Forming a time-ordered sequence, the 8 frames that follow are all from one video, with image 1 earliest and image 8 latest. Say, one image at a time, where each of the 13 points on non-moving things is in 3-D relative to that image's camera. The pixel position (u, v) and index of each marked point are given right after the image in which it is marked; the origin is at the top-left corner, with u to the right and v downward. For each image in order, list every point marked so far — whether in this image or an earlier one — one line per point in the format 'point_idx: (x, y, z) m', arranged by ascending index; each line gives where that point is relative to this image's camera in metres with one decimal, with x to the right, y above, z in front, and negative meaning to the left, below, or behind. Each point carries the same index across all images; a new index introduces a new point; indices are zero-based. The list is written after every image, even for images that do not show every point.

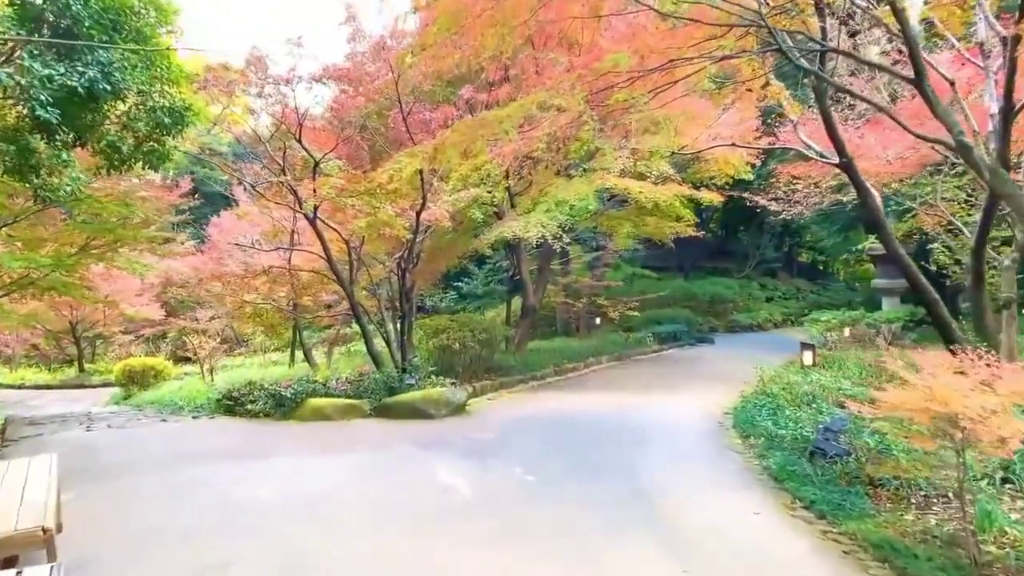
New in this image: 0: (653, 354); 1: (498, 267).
0: (+2.8, -1.3, +13.5) m
1: (-0.3, +0.4, +14.3) m
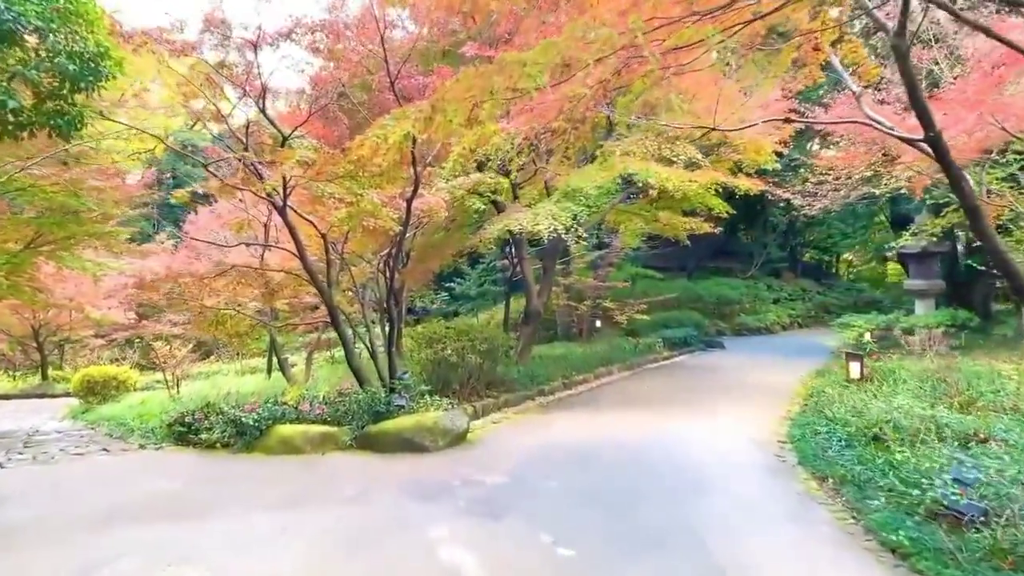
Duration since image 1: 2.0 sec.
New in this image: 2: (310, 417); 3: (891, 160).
0: (+2.8, -1.4, +12.4) m
1: (-0.3, +0.4, +13.2) m
2: (-1.7, -1.1, +5.5) m
3: (+5.3, +1.8, +9.2) m
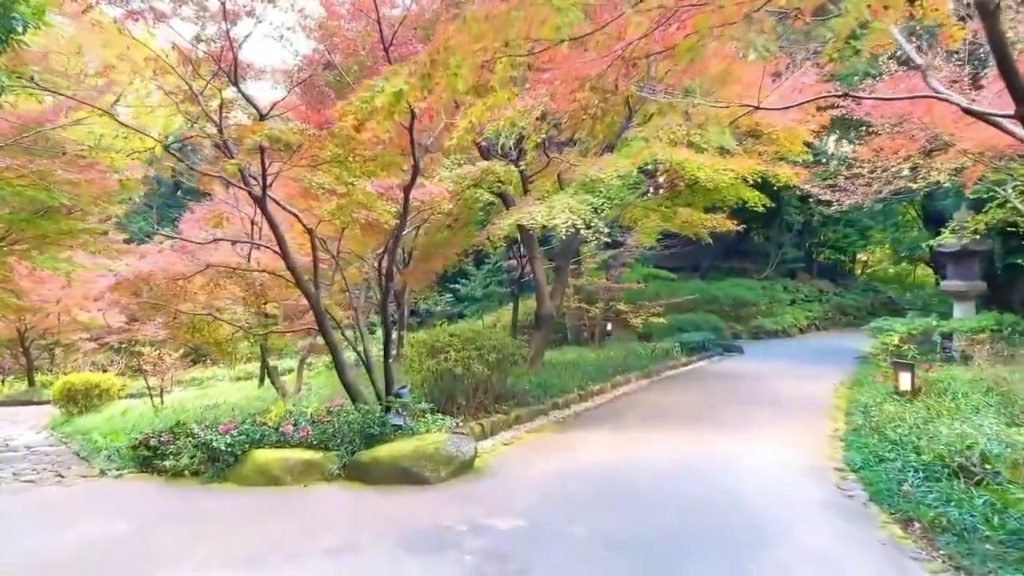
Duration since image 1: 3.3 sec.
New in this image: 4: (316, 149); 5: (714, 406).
0: (+3.0, -1.4, +11.6) m
1: (-0.2, +0.4, +12.4) m
2: (-1.6, -1.1, +4.8) m
3: (+5.4, +1.8, +8.5) m
4: (-1.5, +1.1, +5.2) m
5: (+2.4, -1.4, +7.9) m
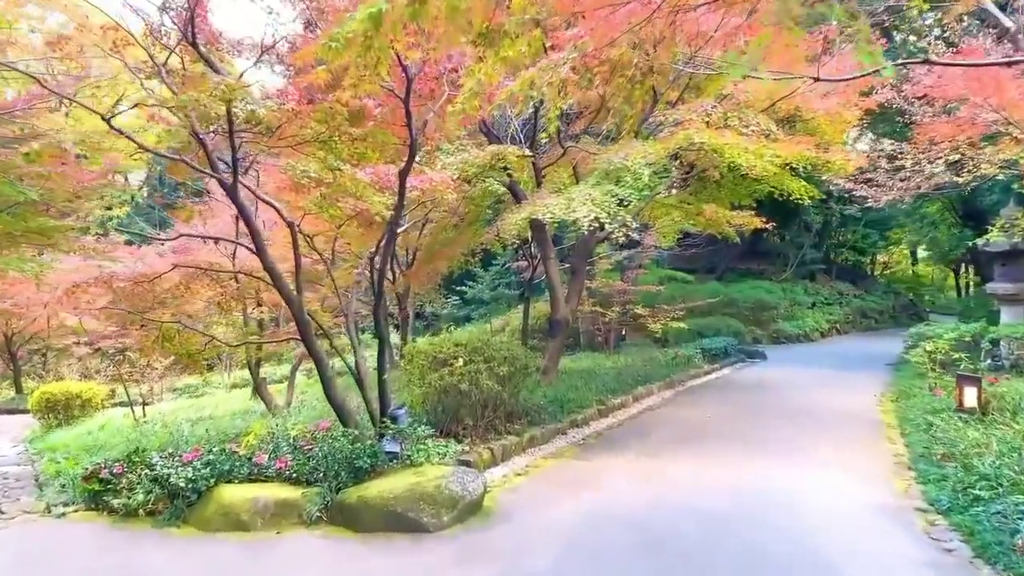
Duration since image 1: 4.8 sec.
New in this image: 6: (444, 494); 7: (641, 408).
0: (+3.1, -1.4, +10.8) m
1: (0.0, +0.3, +11.6) m
2: (-1.5, -1.1, +4.0) m
3: (+5.5, +1.7, +7.6) m
4: (-1.4, +1.1, +4.5) m
5: (+2.5, -1.4, +7.1) m
6: (-0.4, -1.1, +3.7) m
7: (+1.5, -1.4, +7.9) m
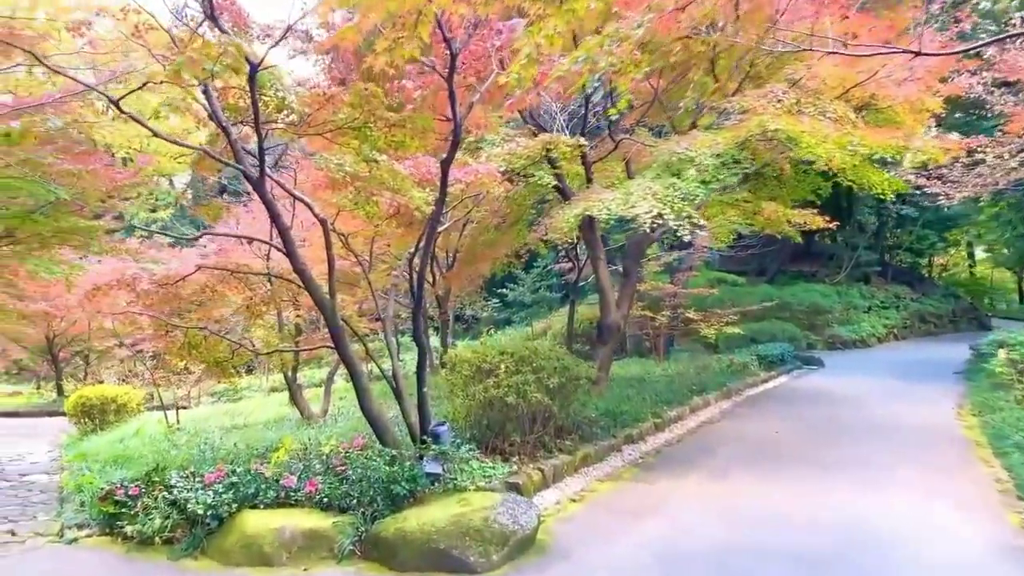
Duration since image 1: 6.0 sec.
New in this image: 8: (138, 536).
0: (+3.8, -1.5, +10.2) m
1: (+0.7, +0.3, +11.1) m
2: (-1.2, -1.1, +3.6) m
3: (+6.0, +1.7, +6.8) m
4: (-1.1, +1.0, +4.1) m
5: (+2.9, -1.4, +6.4) m
6: (-0.1, -1.2, +3.2) m
7: (+2.0, -1.4, +7.3) m
8: (-2.0, -1.3, +3.6) m
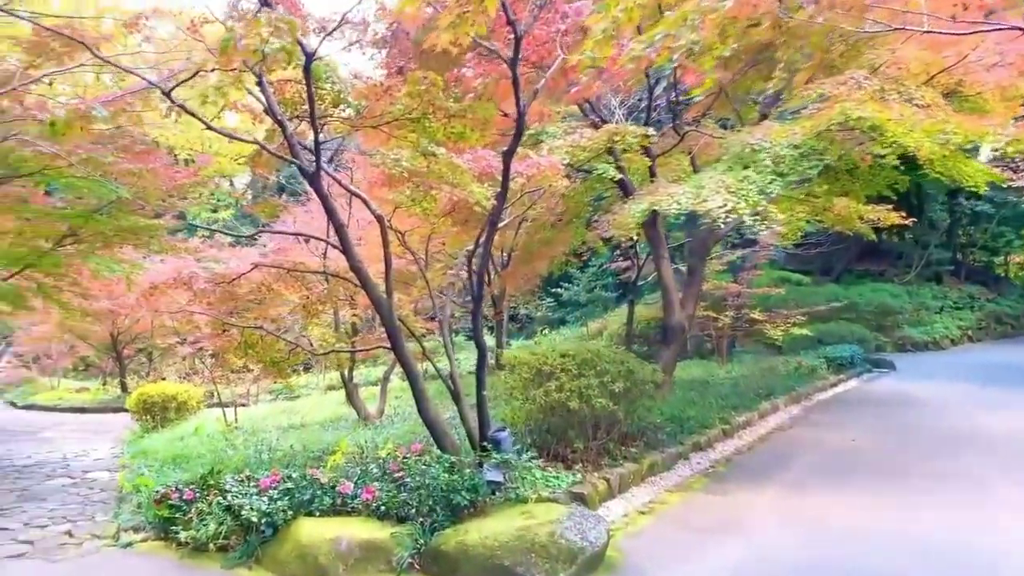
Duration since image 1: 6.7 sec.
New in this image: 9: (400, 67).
0: (+4.6, -1.5, +9.6) m
1: (+1.6, +0.3, +10.8) m
2: (-0.8, -1.1, +3.5) m
3: (+6.6, +1.7, +6.2) m
4: (-0.7, +1.1, +3.9) m
5: (+3.5, -1.4, +6.0) m
6: (+0.2, -1.1, +3.0) m
7: (+2.6, -1.4, +6.9) m
8: (-1.7, -1.3, +3.5) m
9: (-0.7, +1.4, +4.4) m
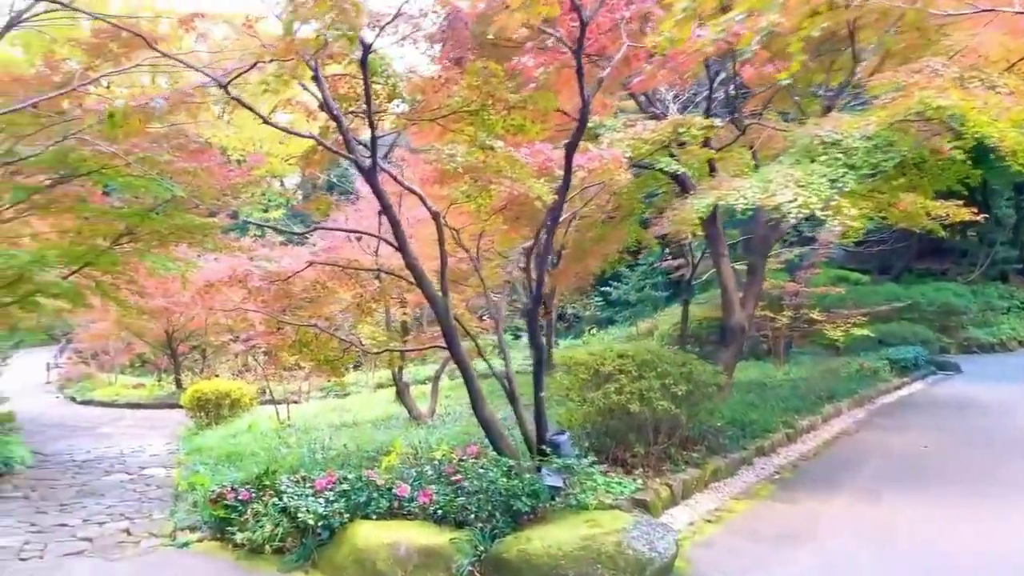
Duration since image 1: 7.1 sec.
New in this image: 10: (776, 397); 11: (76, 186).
0: (+5.3, -1.4, +9.2) m
1: (+2.3, +0.3, +10.6) m
2: (-0.5, -1.1, +3.4) m
3: (+7.0, +1.7, +5.6) m
4: (-0.4, +1.1, +3.8) m
5: (+3.9, -1.4, +5.6) m
6: (+0.5, -1.1, +2.8) m
7: (+3.1, -1.4, +6.6) m
8: (-1.3, -1.3, +3.4) m
9: (-0.4, +1.5, +4.2) m
10: (+2.7, -1.1, +6.7) m
11: (-3.3, +0.8, +5.1) m
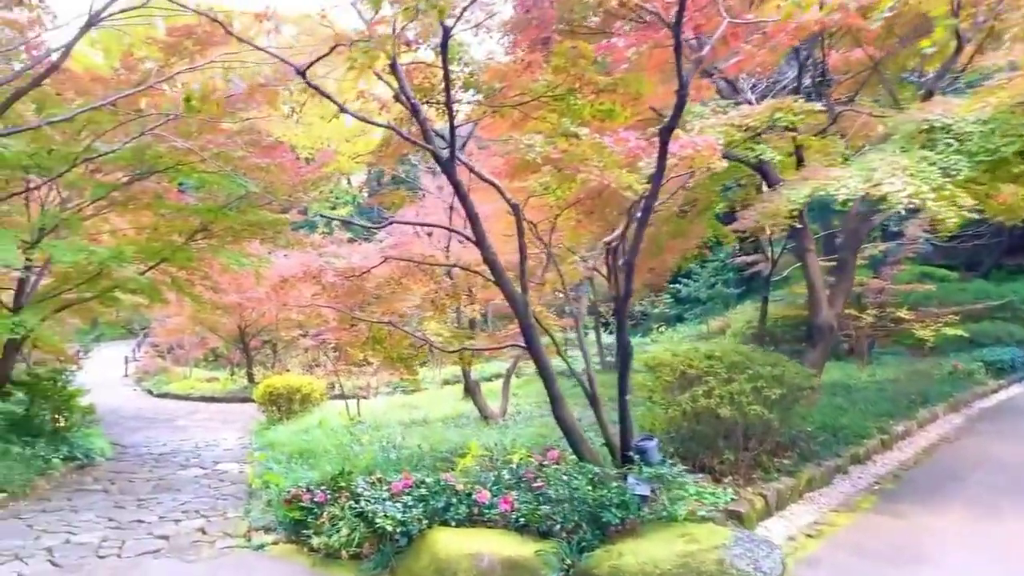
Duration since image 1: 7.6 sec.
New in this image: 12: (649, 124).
0: (+6.1, -1.4, +8.5) m
1: (+3.3, +0.3, +10.1) m
2: (-0.1, -1.1, +3.2) m
3: (+7.6, +1.7, +4.8) m
4: (+0.1, +1.1, +3.6) m
5: (+4.5, -1.4, +5.1) m
6: (+0.9, -1.1, +2.6) m
7: (+3.8, -1.4, +6.1) m
8: (-0.9, -1.3, +3.3) m
9: (+0.1, +1.5, +4.0) m
10: (+3.3, -1.1, +6.3) m
11: (-2.7, +0.8, +5.1) m
12: (+0.8, +1.1, +4.5) m
